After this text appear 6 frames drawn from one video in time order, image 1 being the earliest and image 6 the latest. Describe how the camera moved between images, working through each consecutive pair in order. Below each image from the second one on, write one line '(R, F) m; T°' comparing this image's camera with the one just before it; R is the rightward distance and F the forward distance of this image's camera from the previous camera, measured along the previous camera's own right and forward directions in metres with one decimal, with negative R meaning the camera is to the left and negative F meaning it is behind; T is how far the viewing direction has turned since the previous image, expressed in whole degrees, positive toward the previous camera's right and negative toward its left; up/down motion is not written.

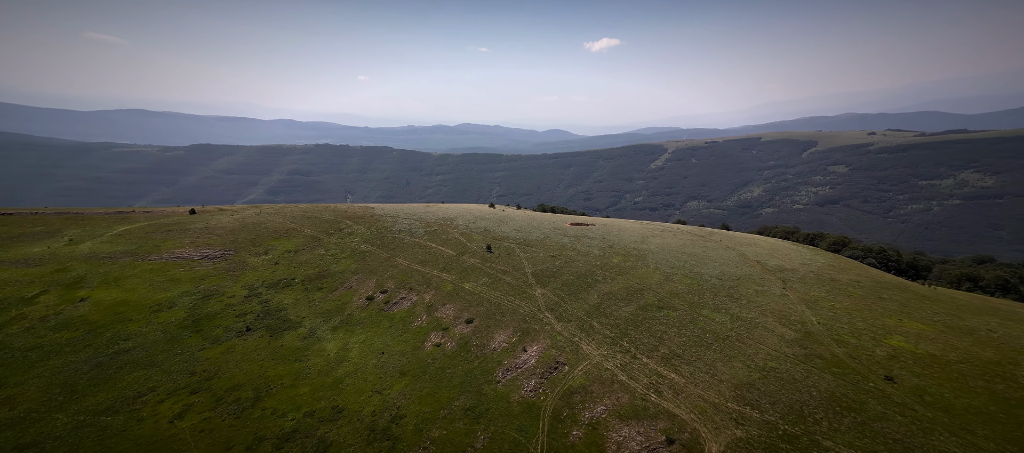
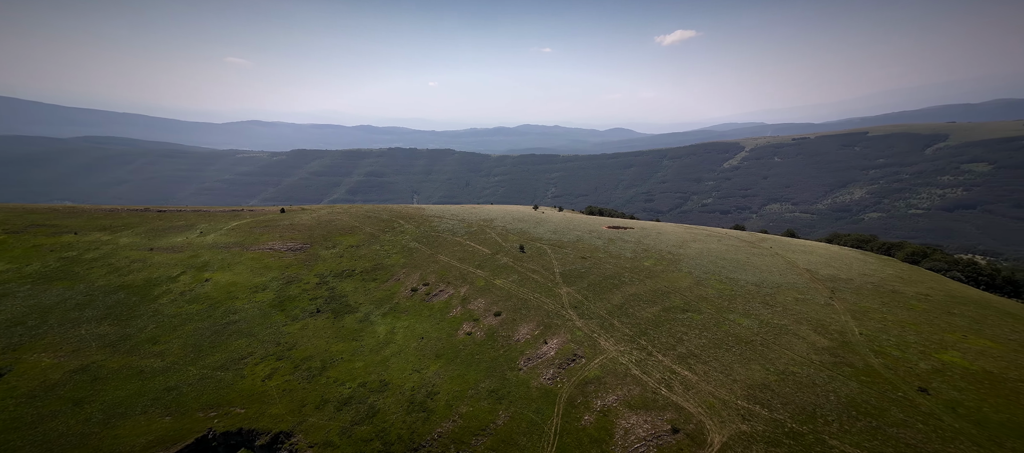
(+1.9, -5.0) m; -5°
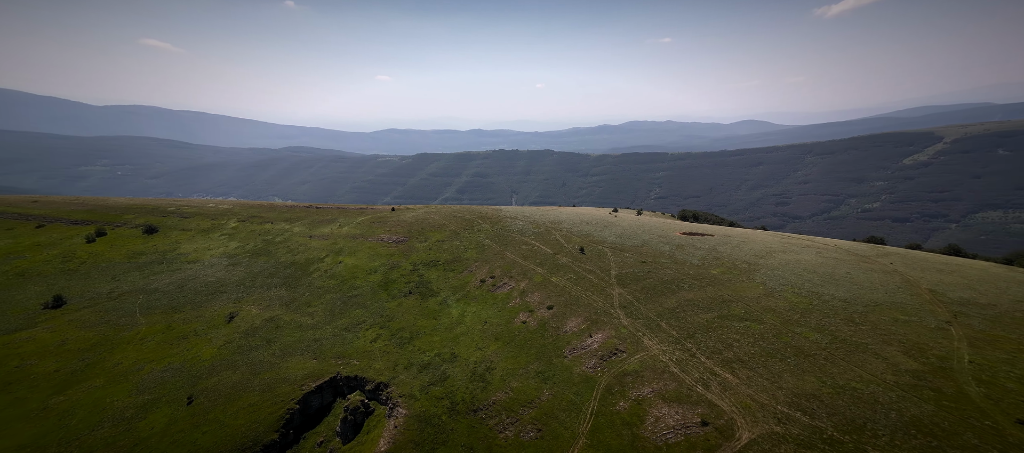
(+4.5, -6.4) m; -11°
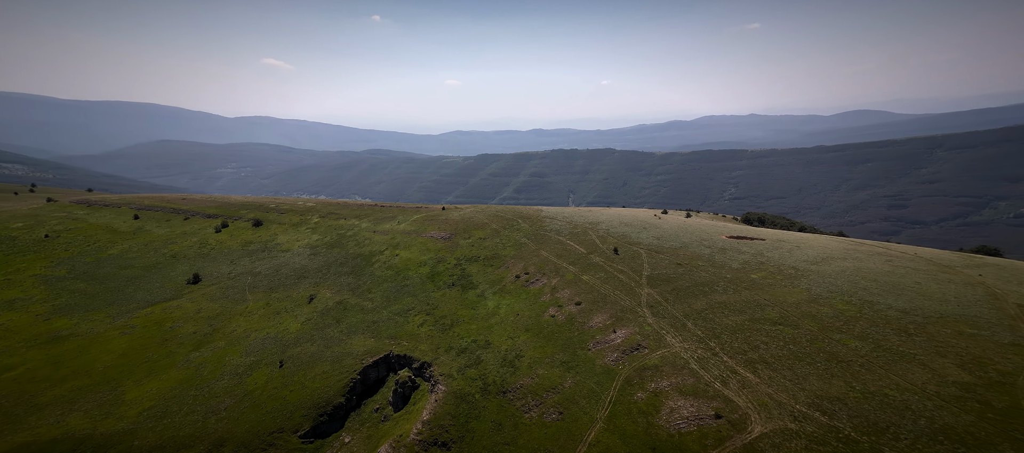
(+3.1, -5.3) m; -7°
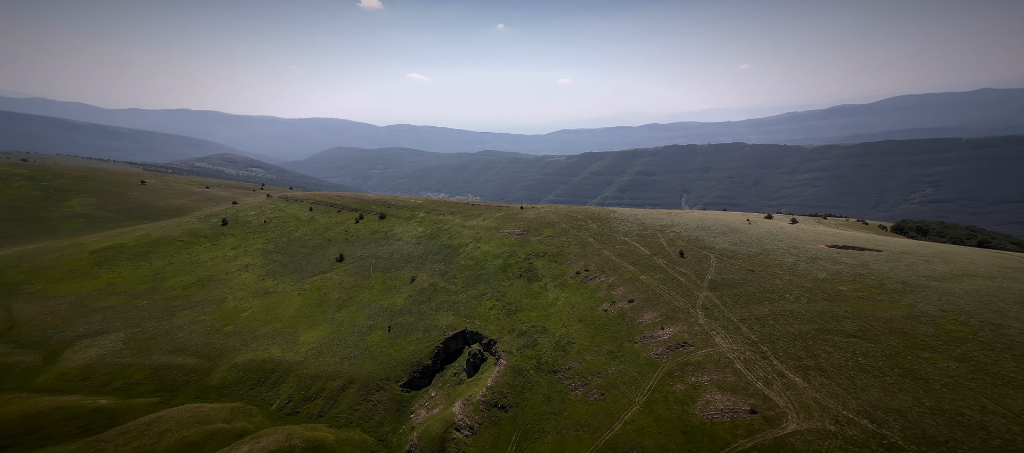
(+7.2, -8.0) m; -14°
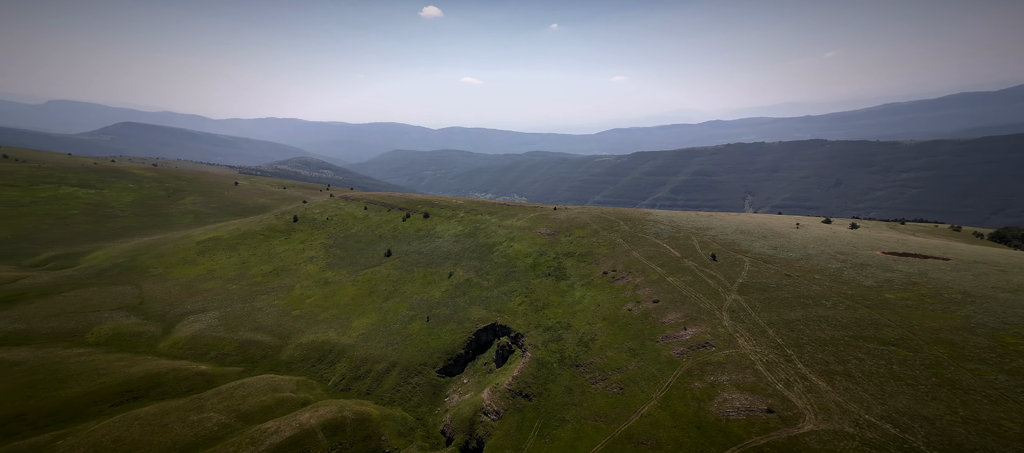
(+4.2, -3.9) m; -7°
